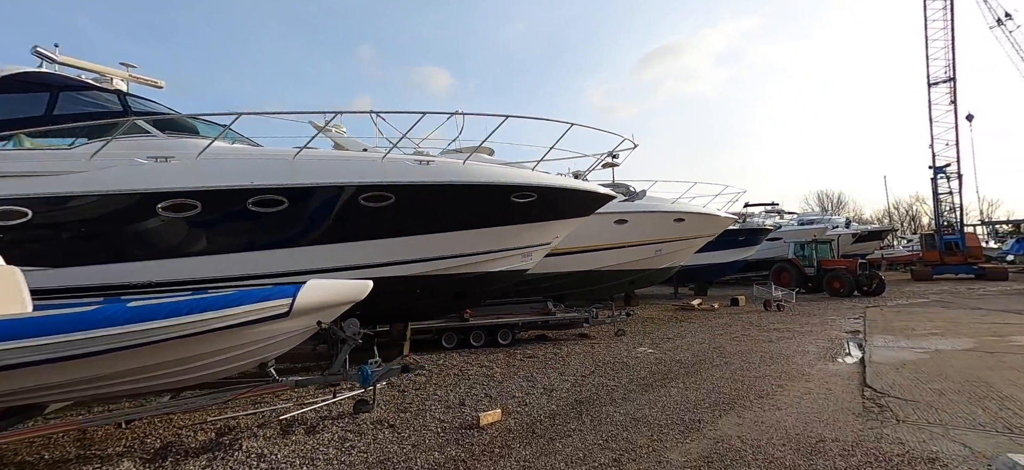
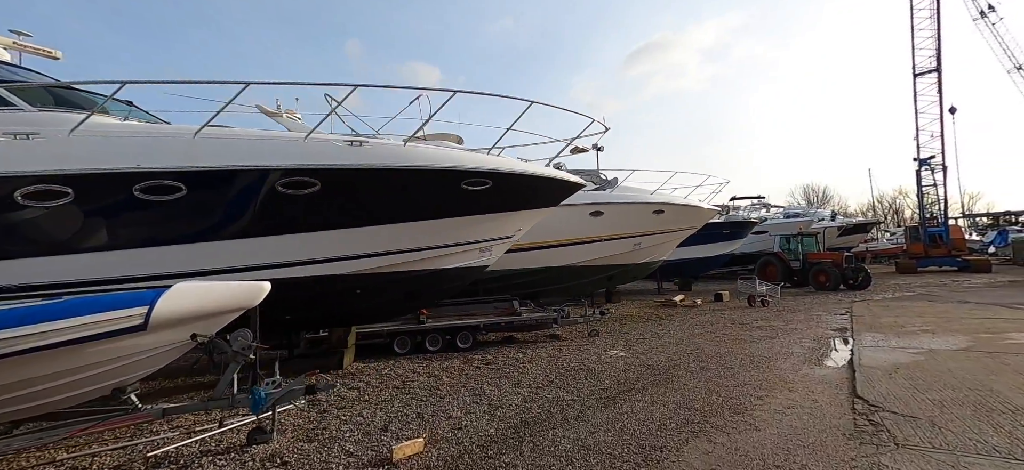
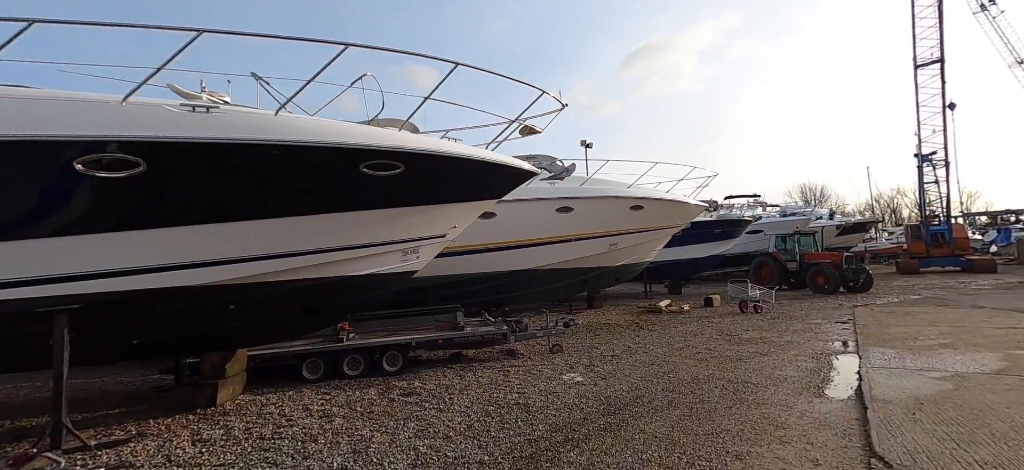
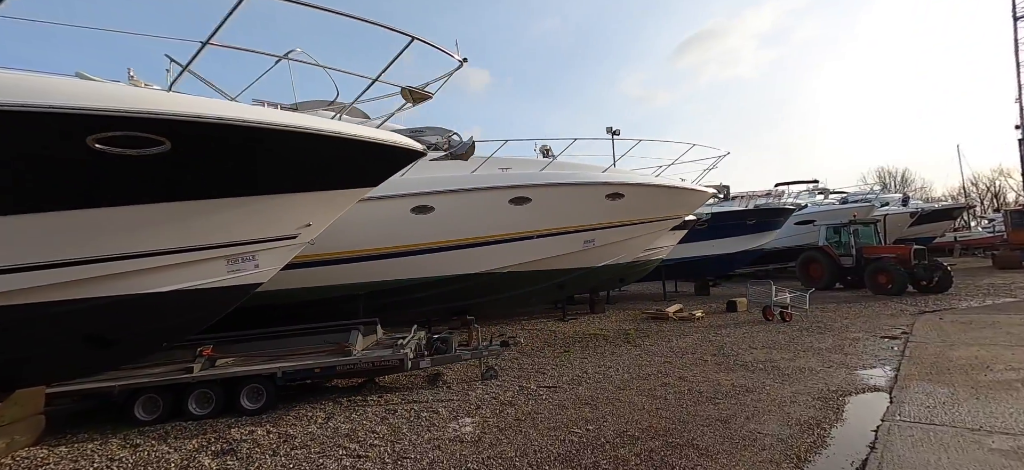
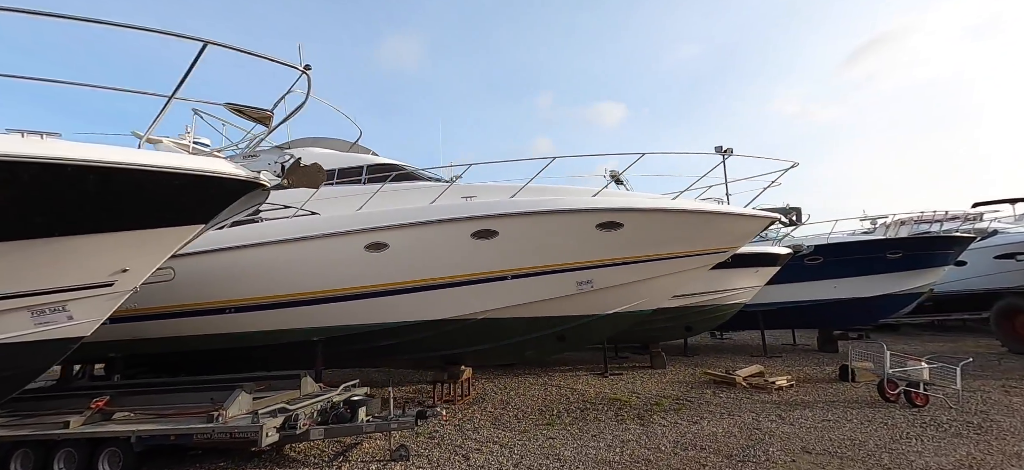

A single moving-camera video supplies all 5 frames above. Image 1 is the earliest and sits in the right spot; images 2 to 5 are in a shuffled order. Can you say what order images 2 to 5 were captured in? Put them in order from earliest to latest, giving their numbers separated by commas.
2, 3, 4, 5
